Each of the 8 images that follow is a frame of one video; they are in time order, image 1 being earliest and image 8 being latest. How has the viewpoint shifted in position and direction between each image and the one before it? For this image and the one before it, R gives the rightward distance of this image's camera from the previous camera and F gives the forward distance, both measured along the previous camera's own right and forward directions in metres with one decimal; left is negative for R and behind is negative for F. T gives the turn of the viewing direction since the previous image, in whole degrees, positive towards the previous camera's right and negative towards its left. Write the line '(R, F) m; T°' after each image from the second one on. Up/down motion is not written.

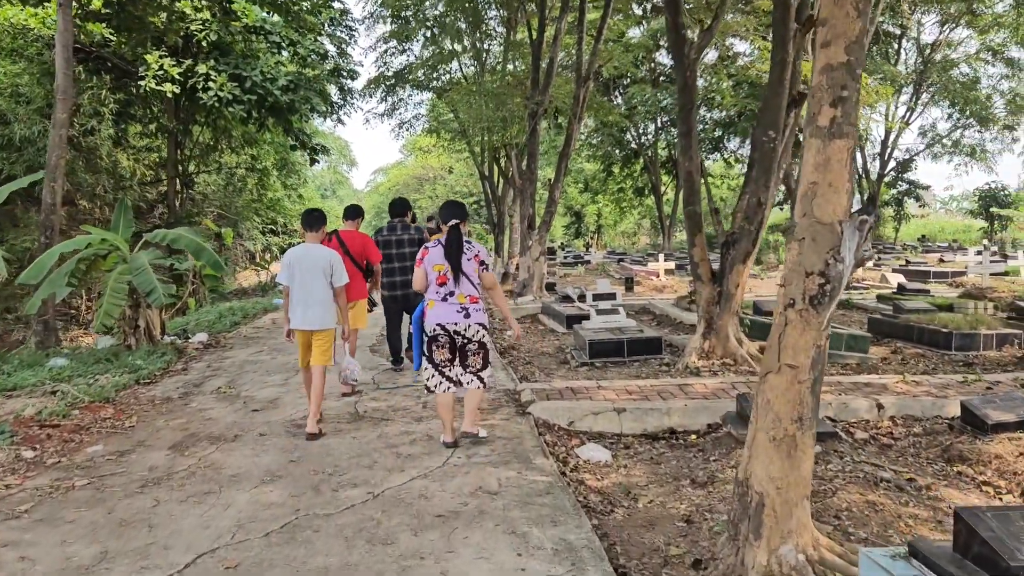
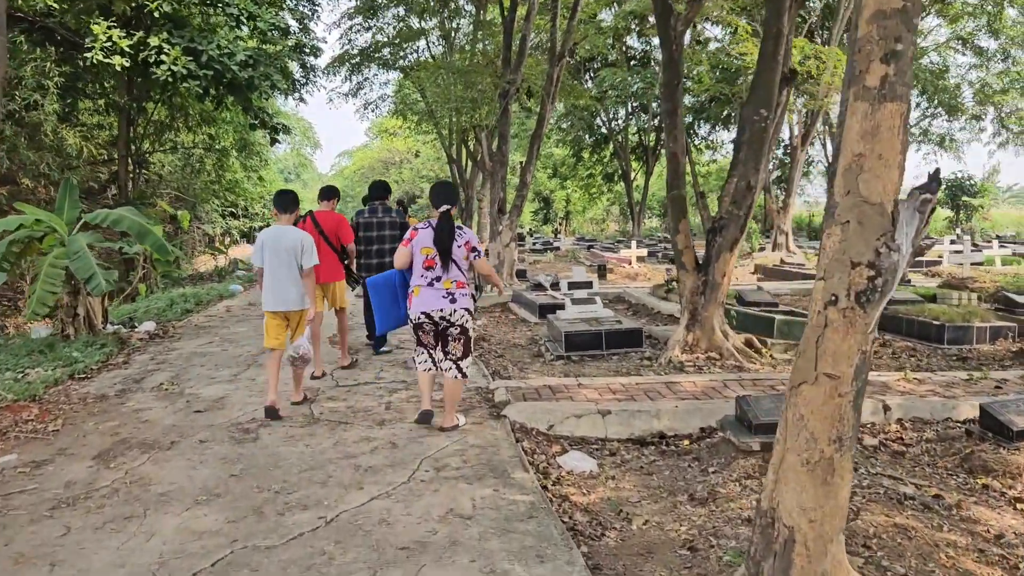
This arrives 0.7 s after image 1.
(0.0, +0.5) m; +2°
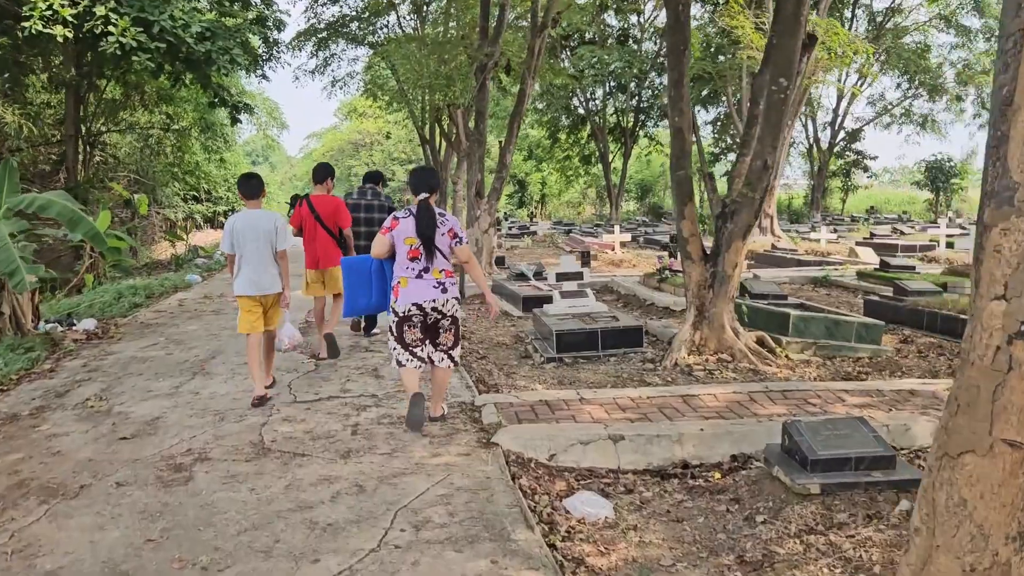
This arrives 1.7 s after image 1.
(-0.1, +0.8) m; +2°
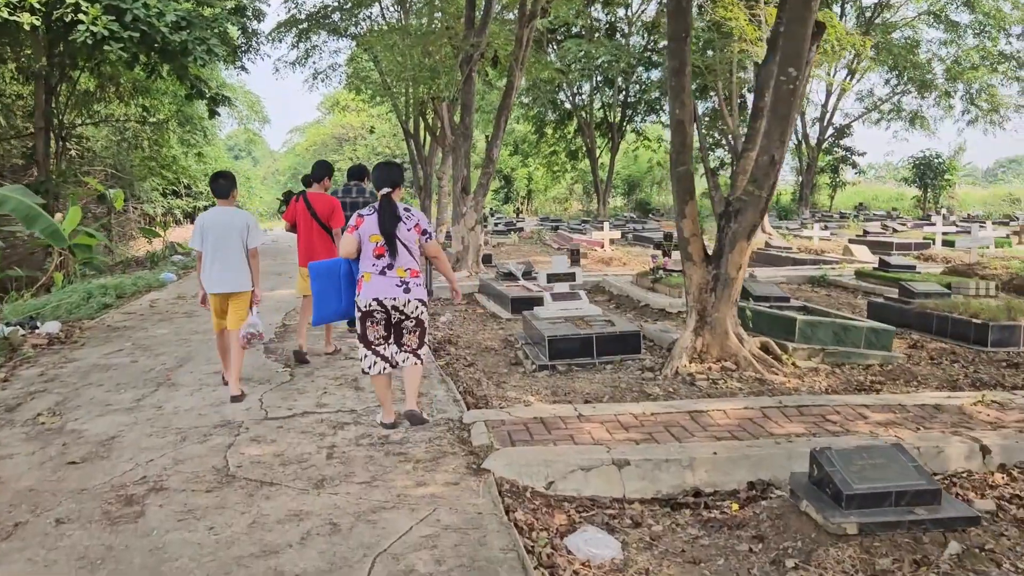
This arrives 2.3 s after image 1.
(0.0, +0.4) m; +1°
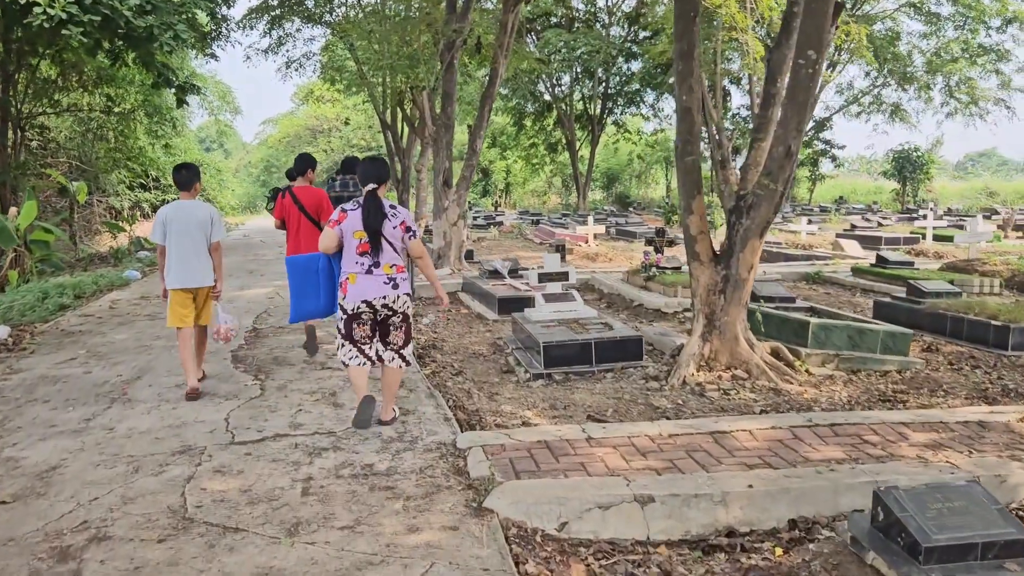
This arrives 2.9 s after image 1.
(-0.1, +0.5) m; +2°
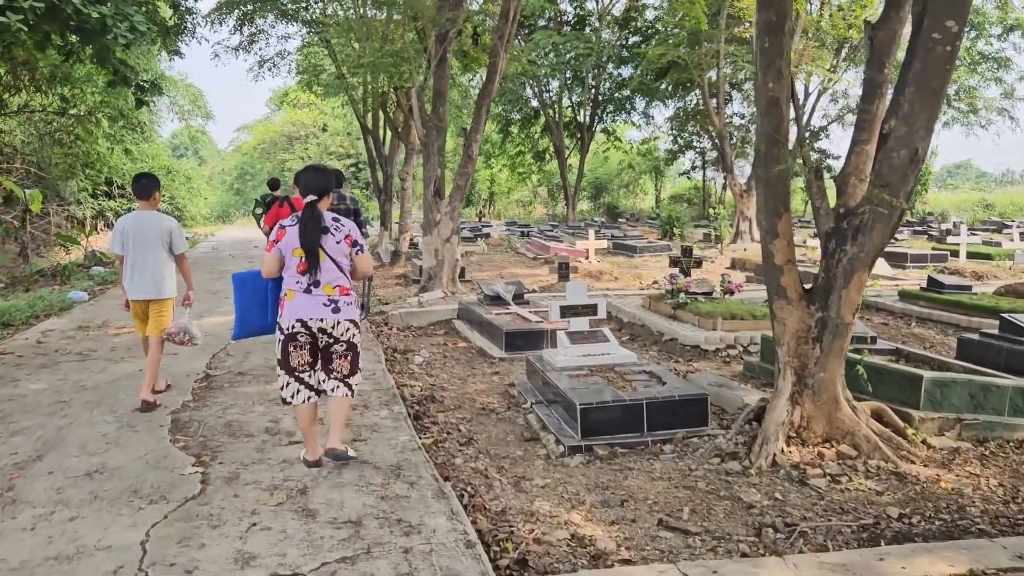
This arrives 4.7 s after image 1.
(-0.3, +1.3) m; +2°
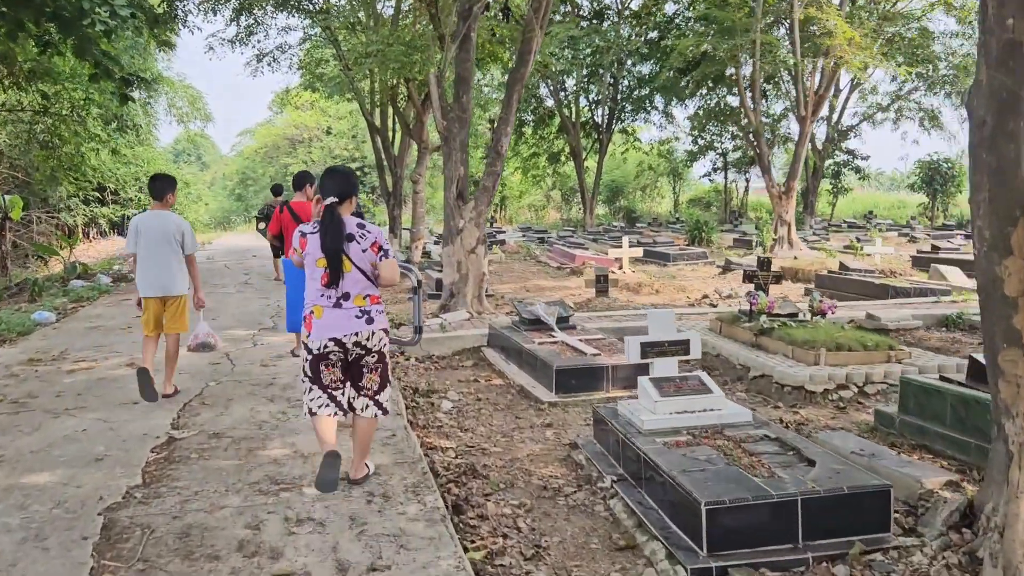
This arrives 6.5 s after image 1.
(-0.3, +1.4) m; 0°
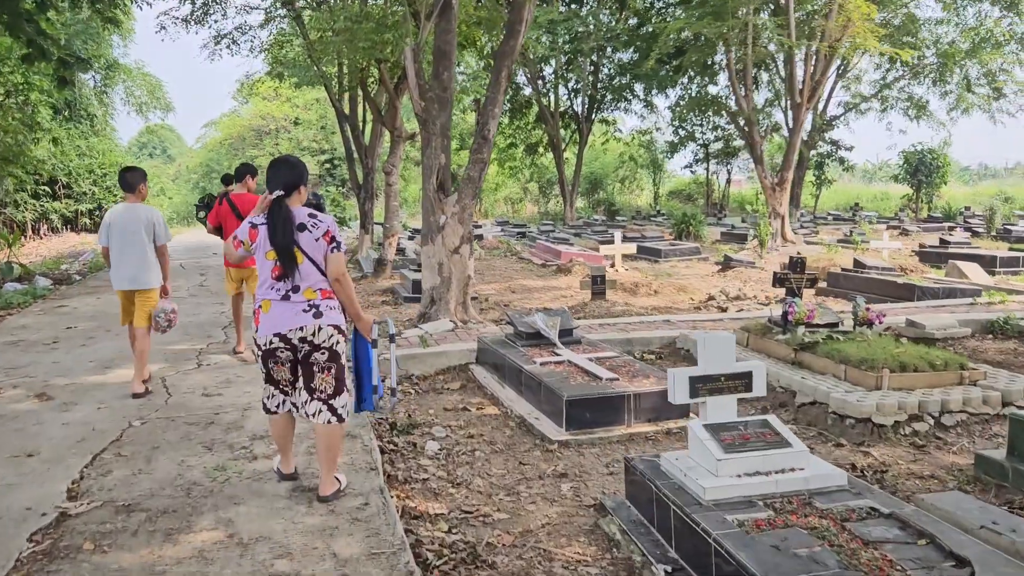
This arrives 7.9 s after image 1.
(-0.1, +1.0) m; +2°
